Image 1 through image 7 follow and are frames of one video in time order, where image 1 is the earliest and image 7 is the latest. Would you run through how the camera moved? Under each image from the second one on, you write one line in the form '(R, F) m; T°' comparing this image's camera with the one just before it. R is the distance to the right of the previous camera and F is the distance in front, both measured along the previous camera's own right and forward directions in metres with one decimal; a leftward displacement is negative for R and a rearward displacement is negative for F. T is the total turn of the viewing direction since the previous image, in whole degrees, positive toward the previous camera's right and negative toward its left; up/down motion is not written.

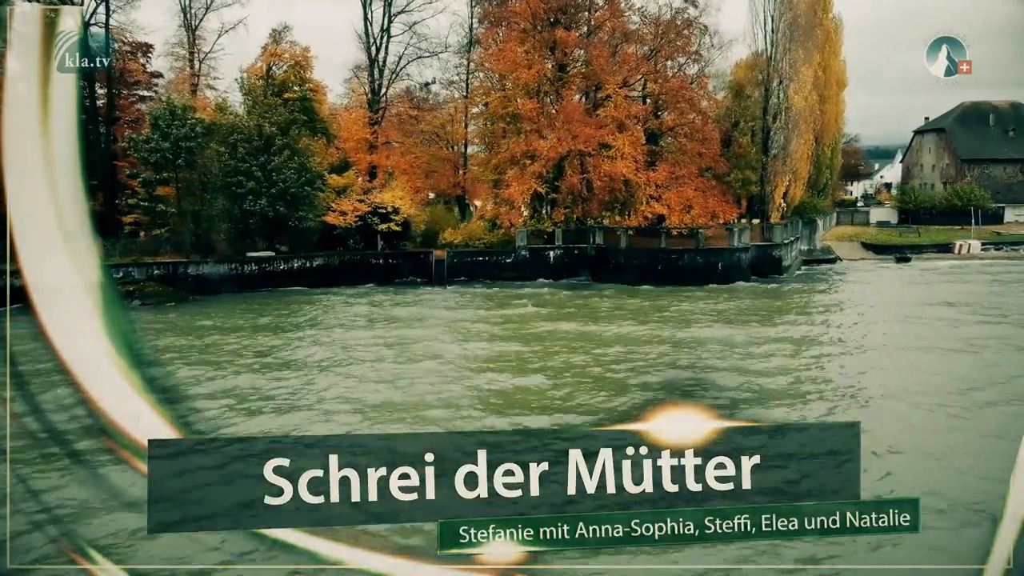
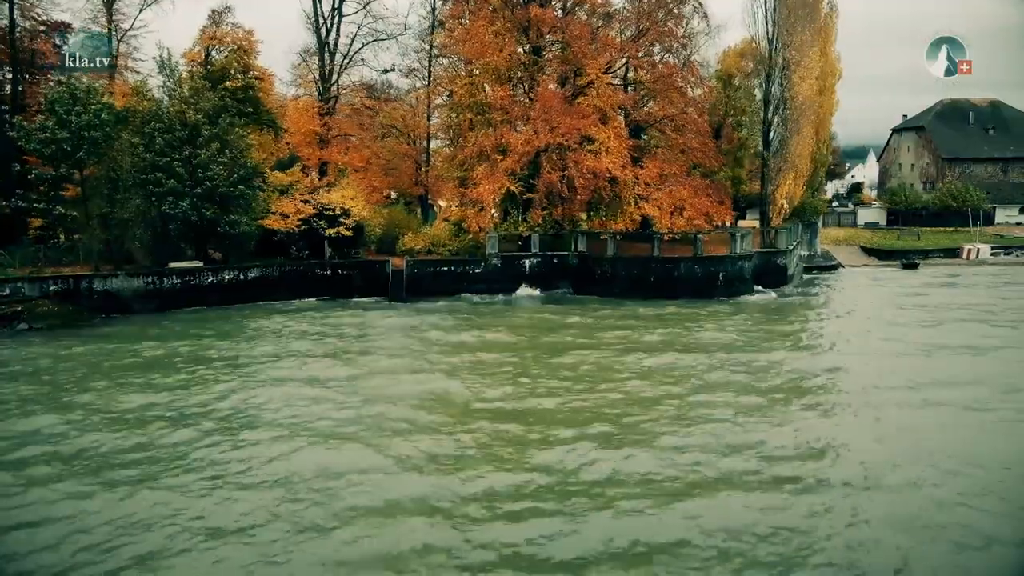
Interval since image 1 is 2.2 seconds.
(-0.1, +3.3) m; +2°
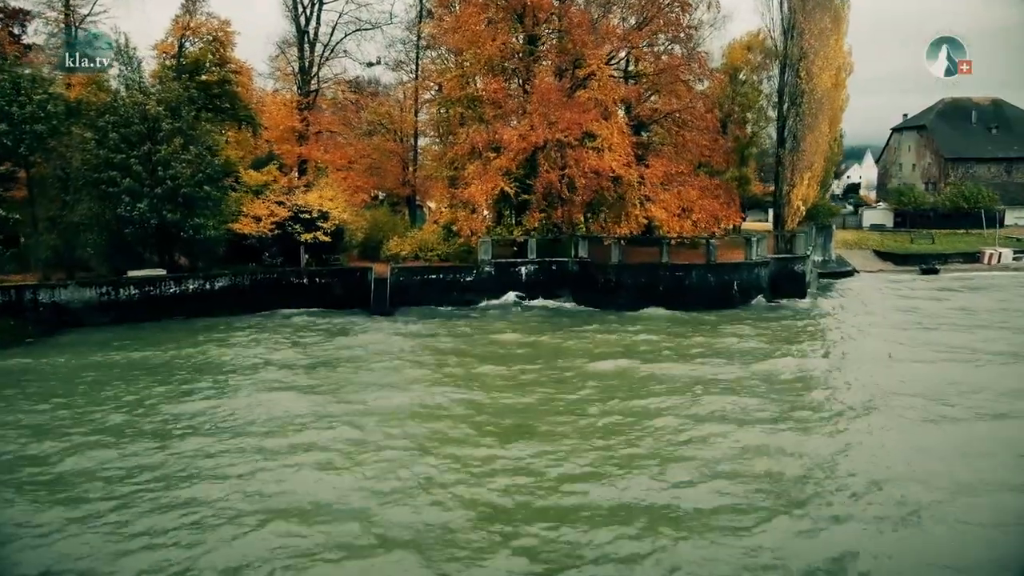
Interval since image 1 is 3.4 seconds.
(-0.1, +1.9) m; +1°
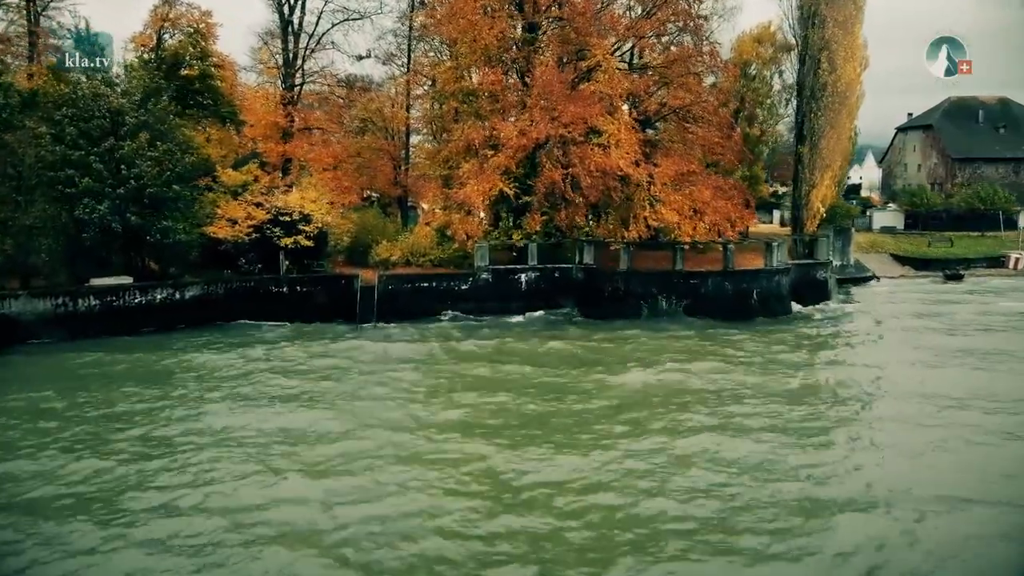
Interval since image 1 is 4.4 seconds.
(-0.1, +1.6) m; 0°
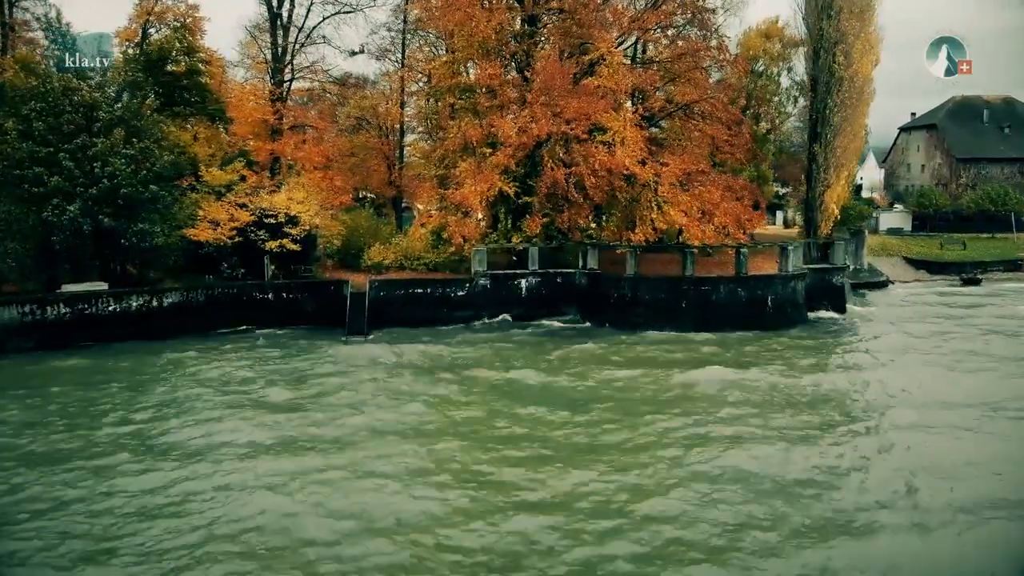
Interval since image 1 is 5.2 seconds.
(-0.1, +1.0) m; 0°
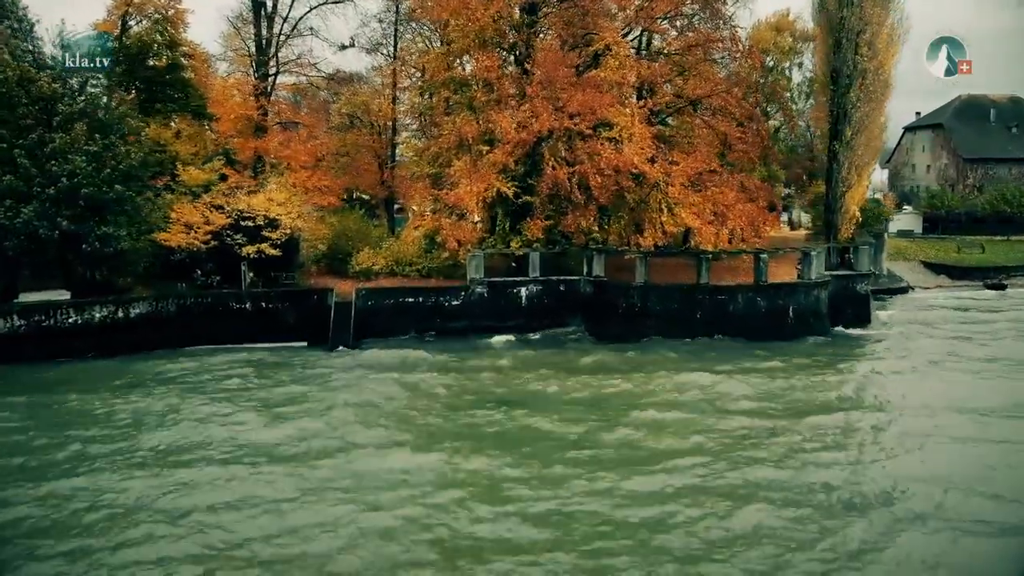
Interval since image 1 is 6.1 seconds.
(-0.1, +1.3) m; 0°
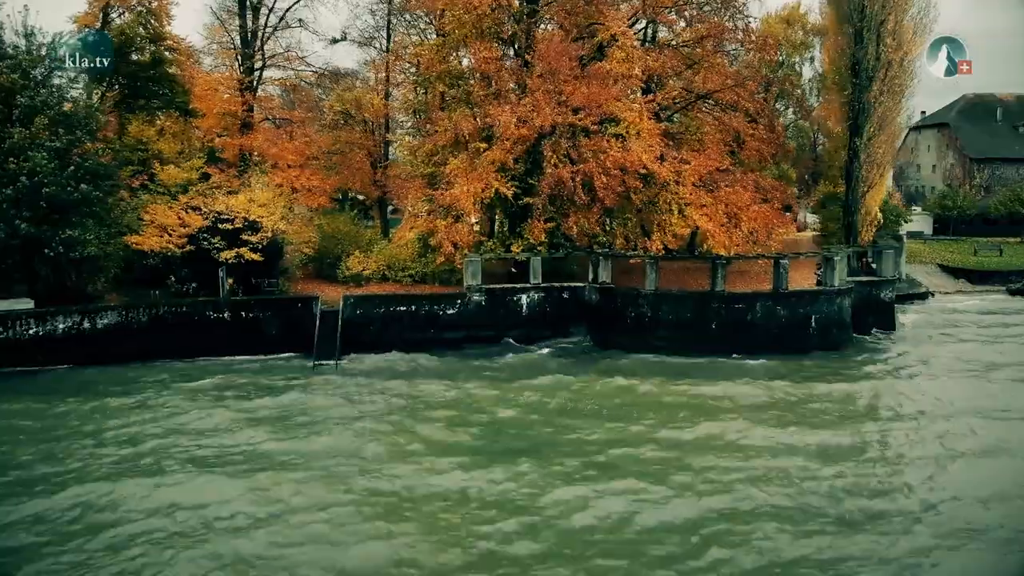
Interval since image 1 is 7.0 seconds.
(-0.1, +1.1) m; 0°
